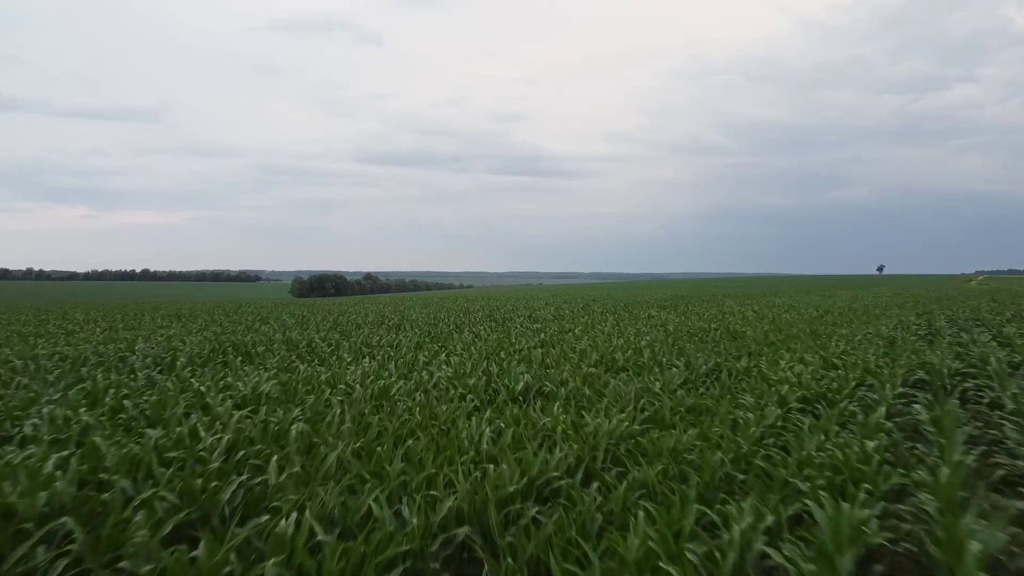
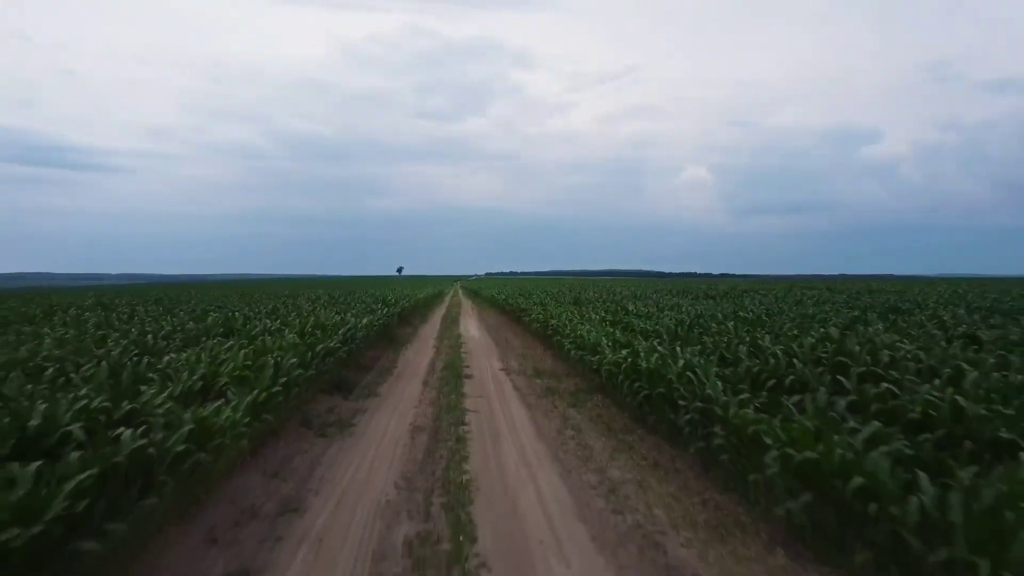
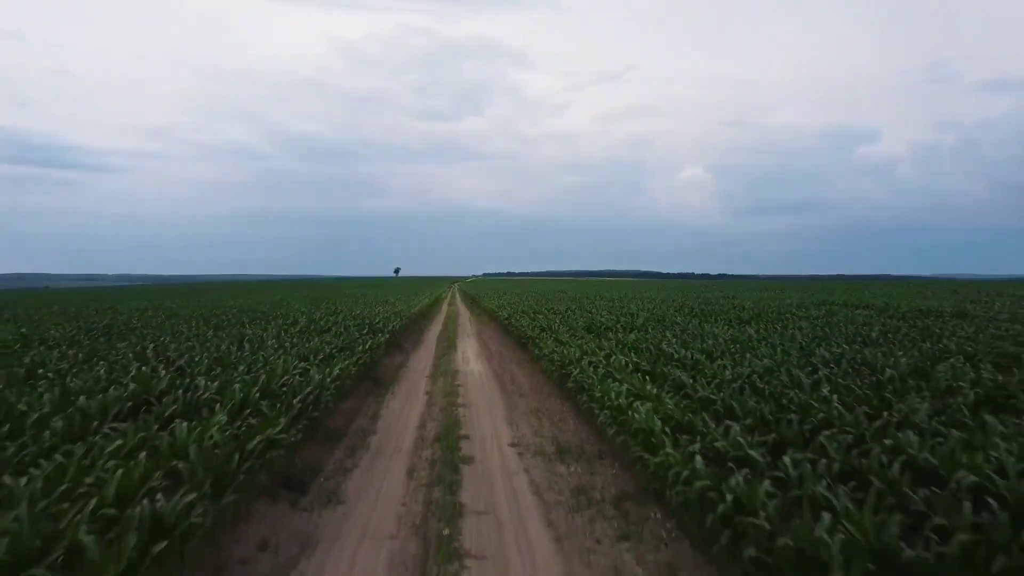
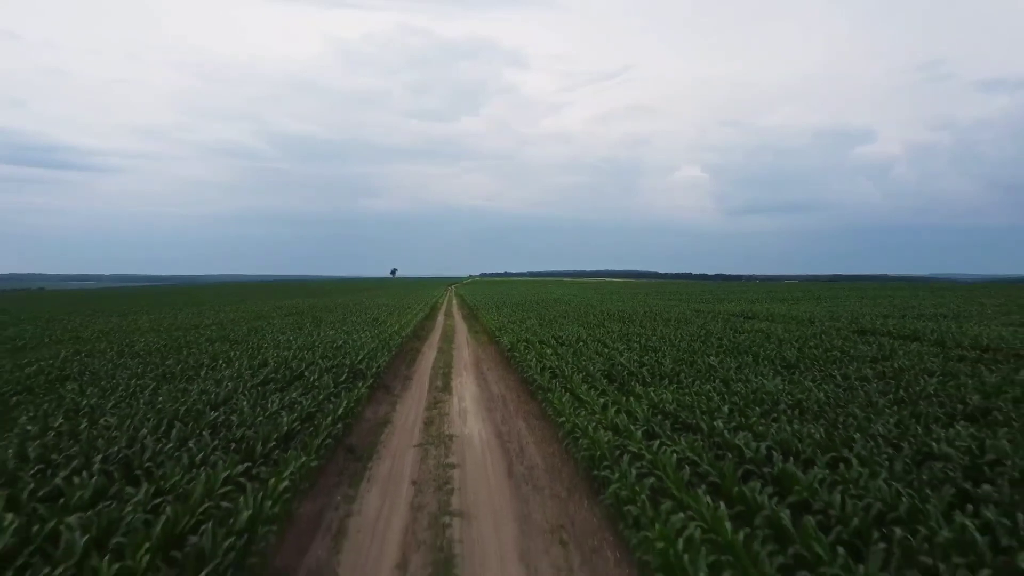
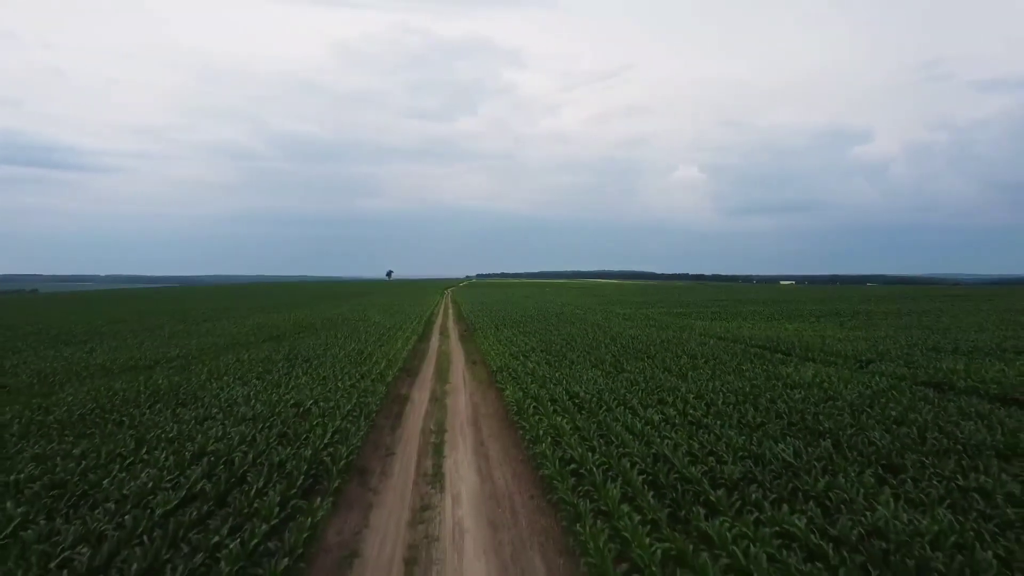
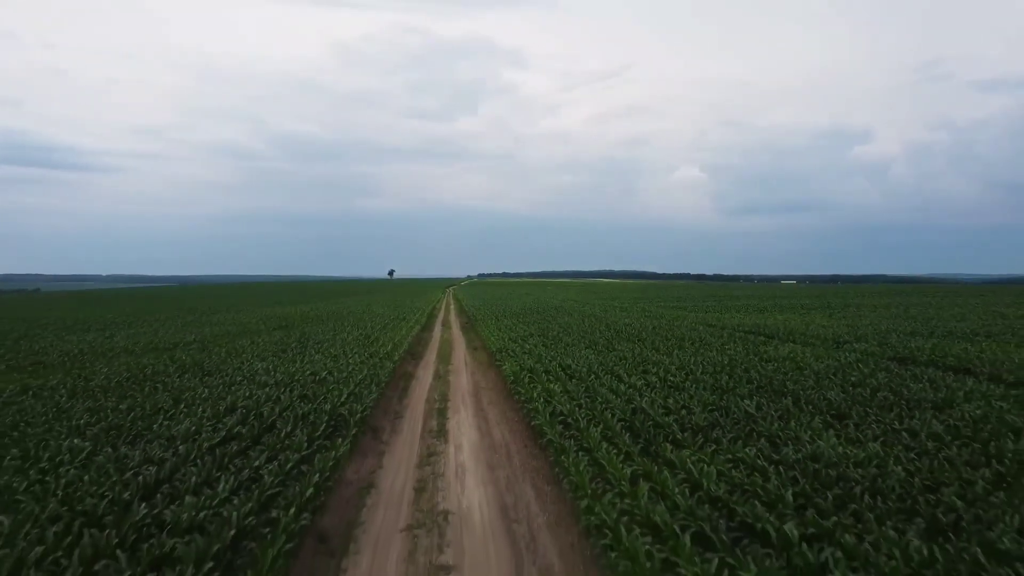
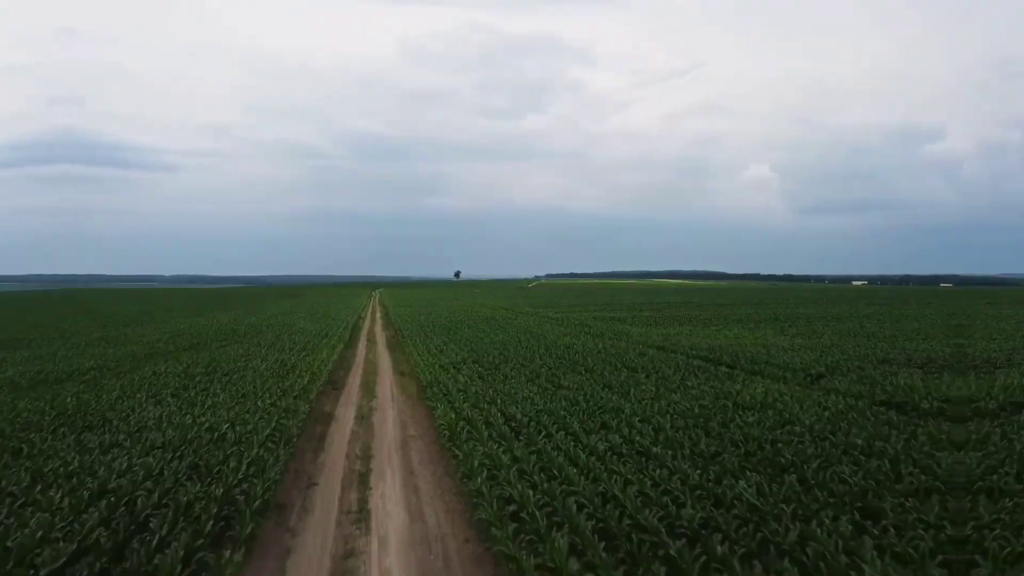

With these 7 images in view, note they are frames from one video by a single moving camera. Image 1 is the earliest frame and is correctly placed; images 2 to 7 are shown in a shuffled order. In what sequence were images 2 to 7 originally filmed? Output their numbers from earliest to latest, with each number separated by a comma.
7, 5, 6, 4, 3, 2
